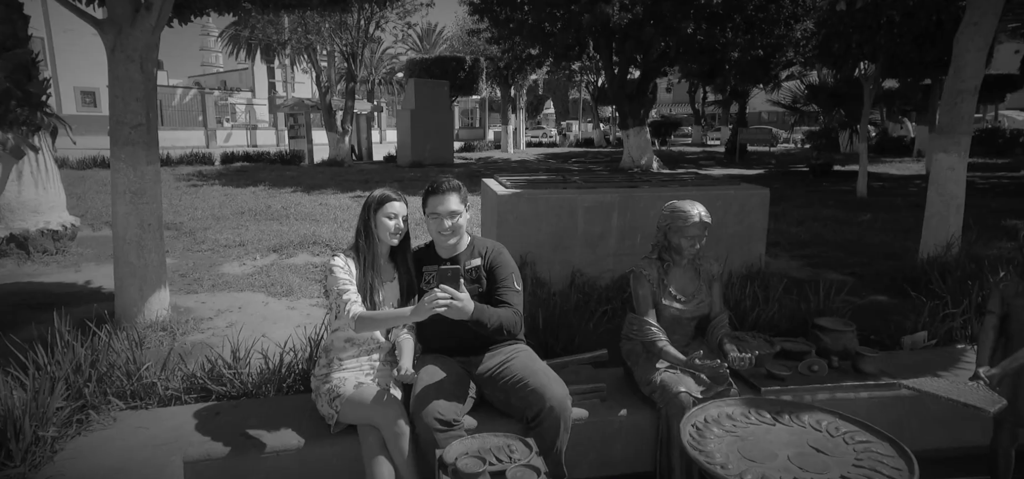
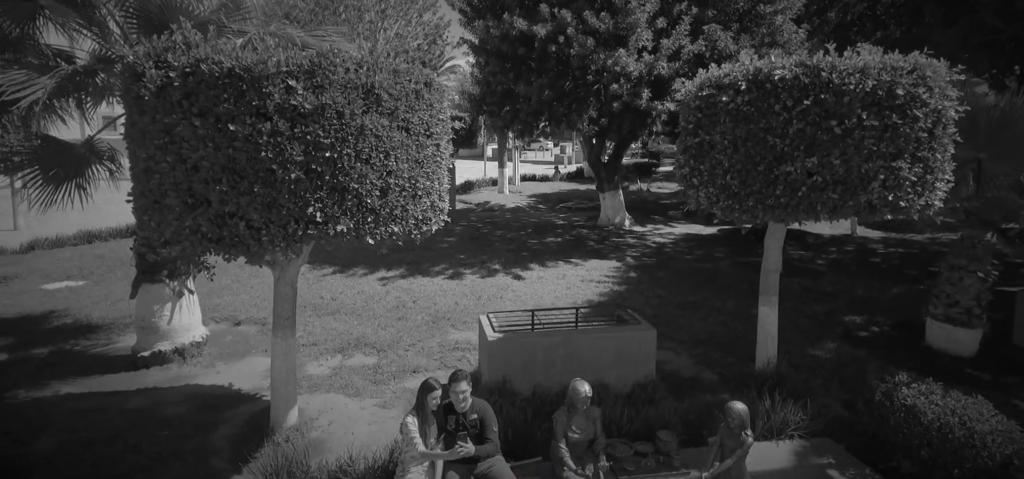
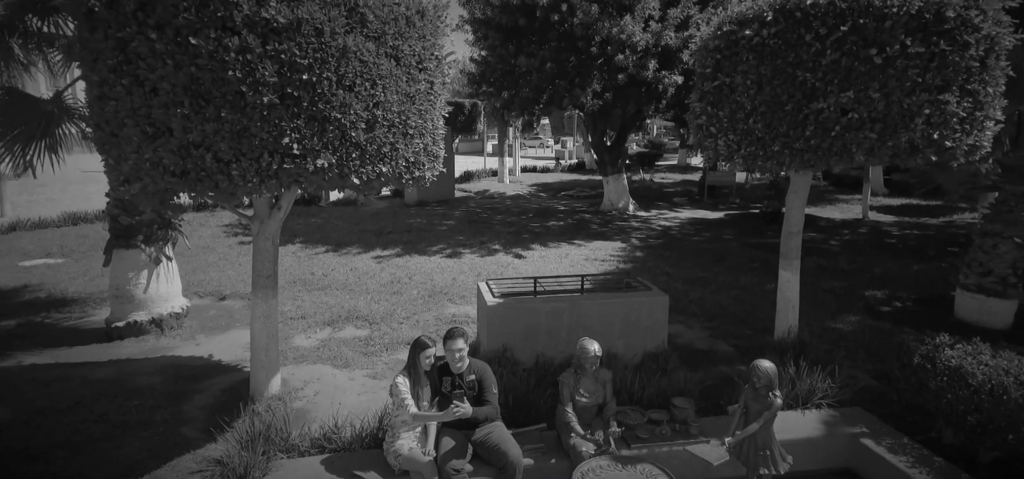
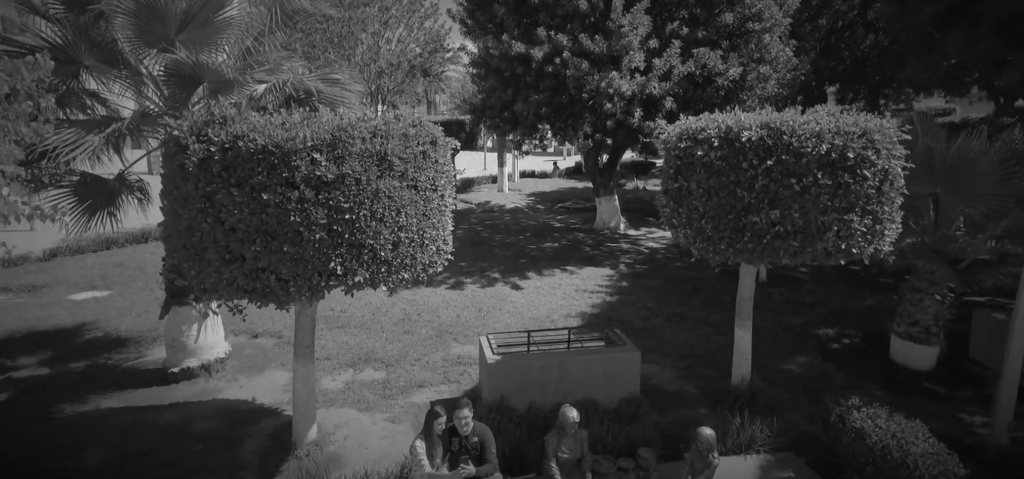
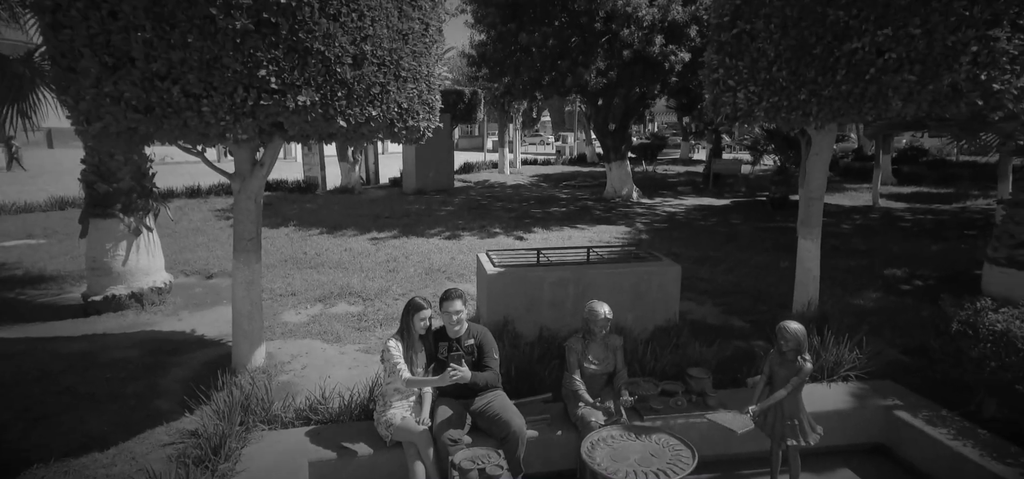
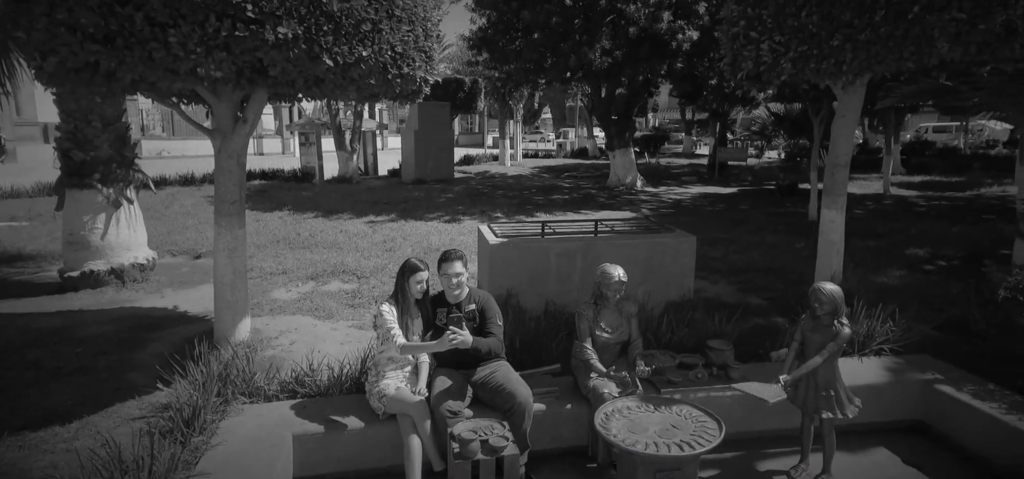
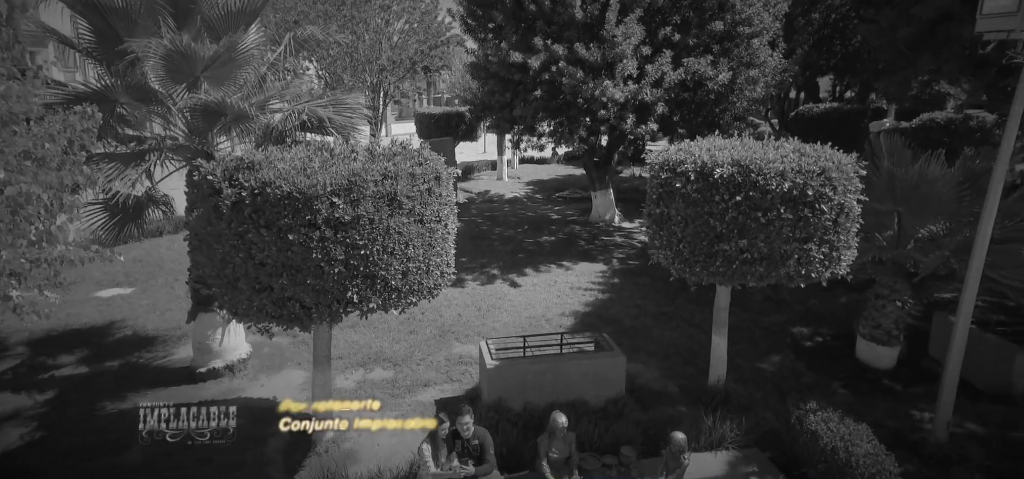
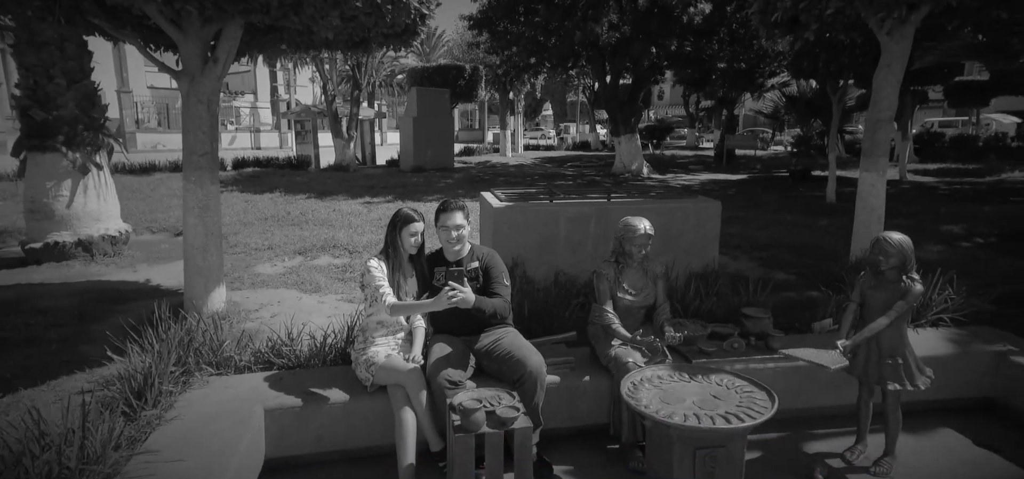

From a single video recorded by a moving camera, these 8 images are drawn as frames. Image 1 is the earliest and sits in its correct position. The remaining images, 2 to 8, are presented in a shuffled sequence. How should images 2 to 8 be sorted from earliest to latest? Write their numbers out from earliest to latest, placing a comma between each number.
8, 6, 5, 3, 2, 4, 7
